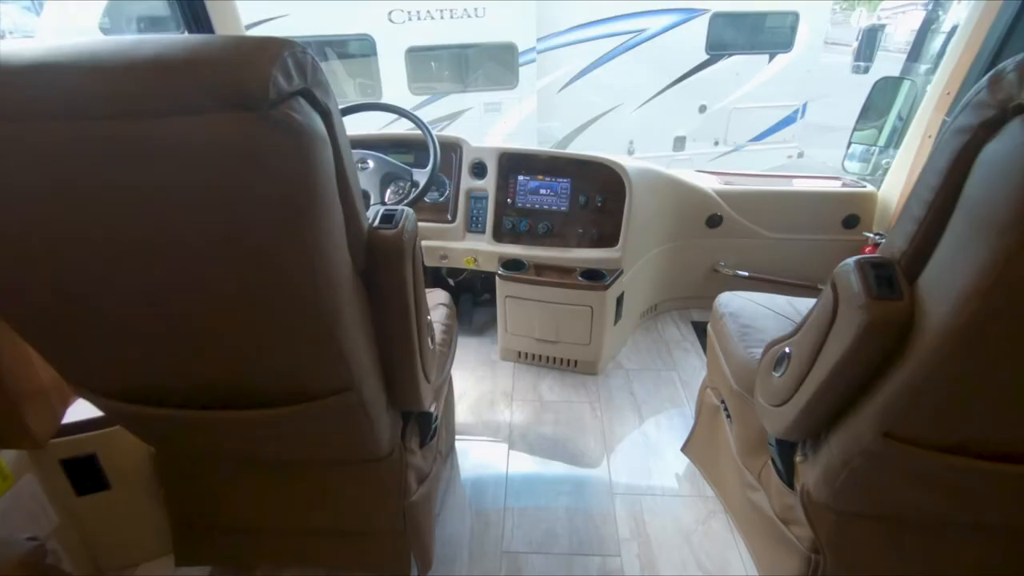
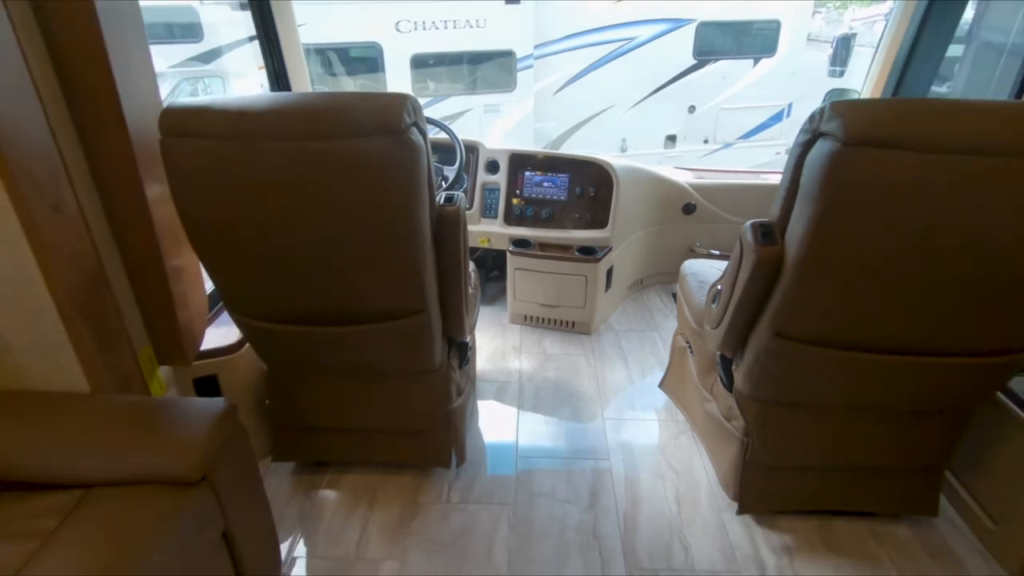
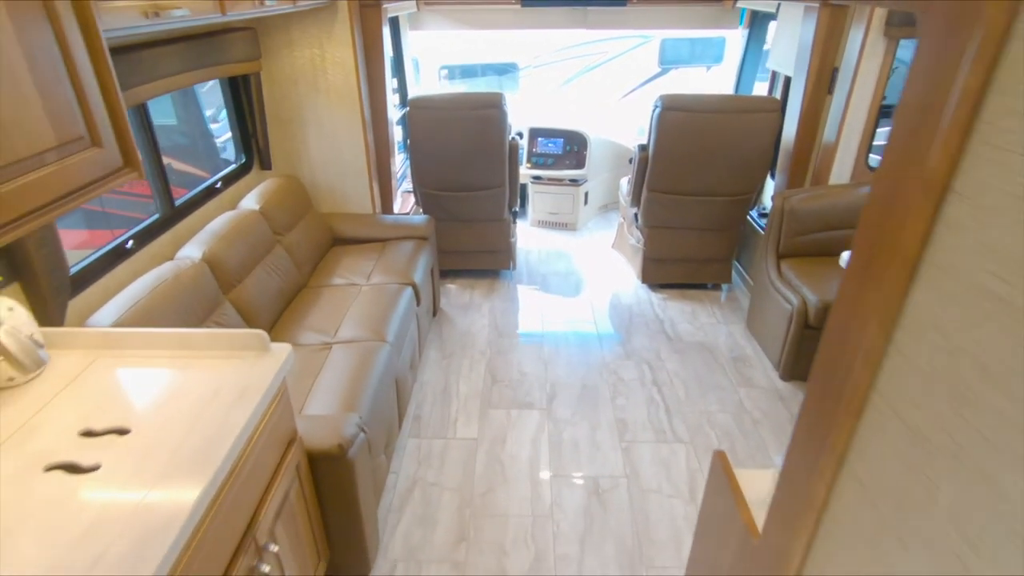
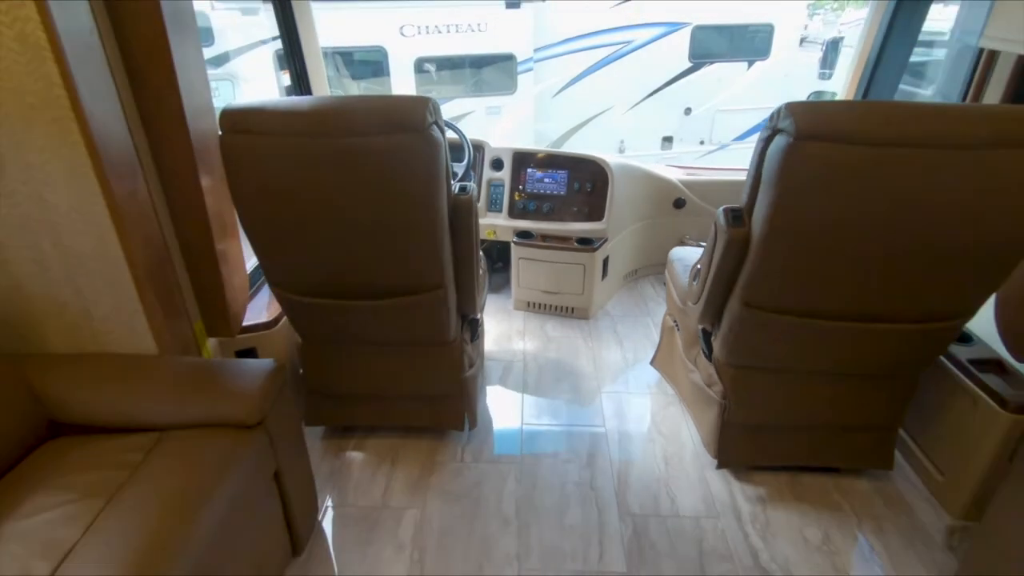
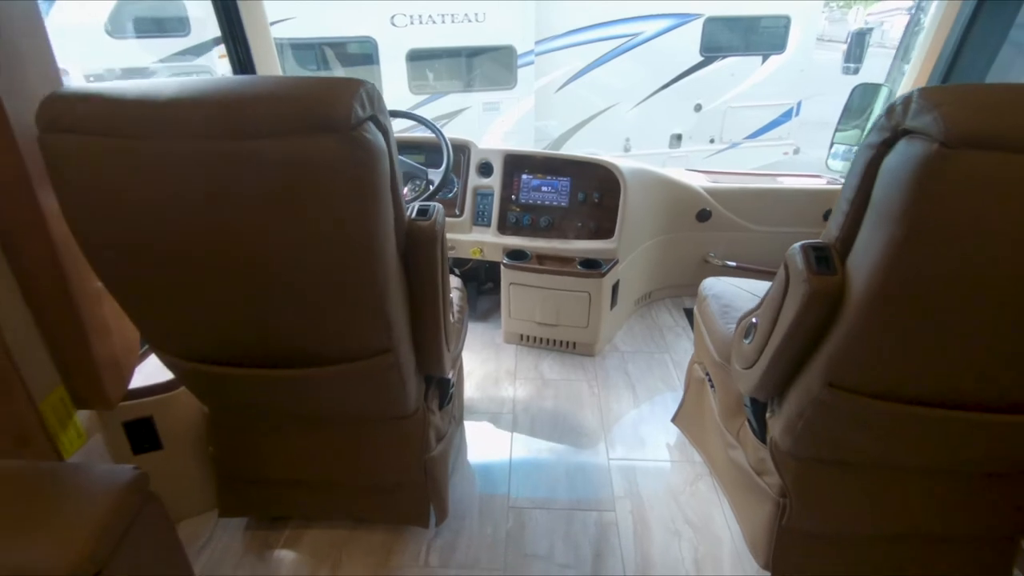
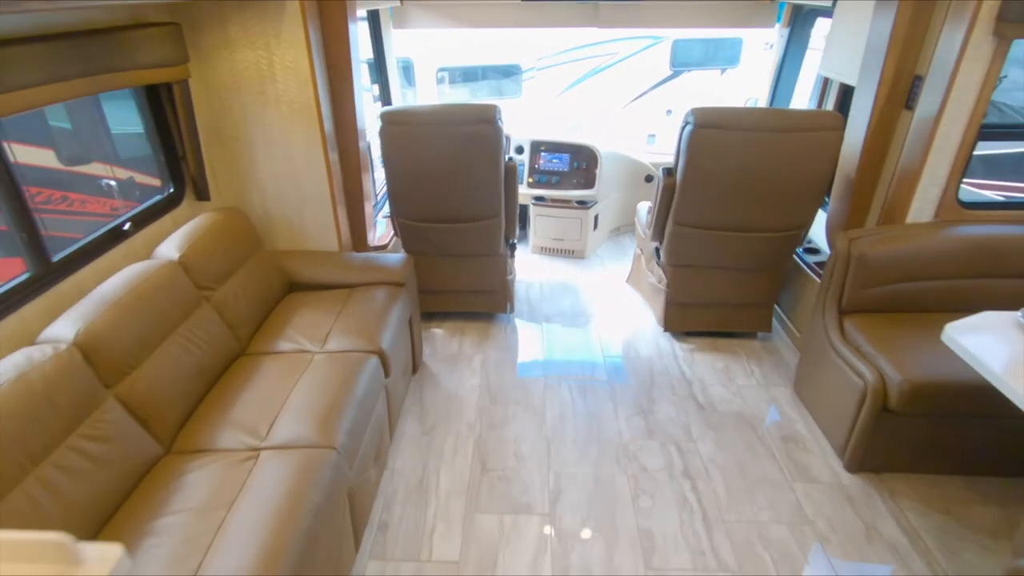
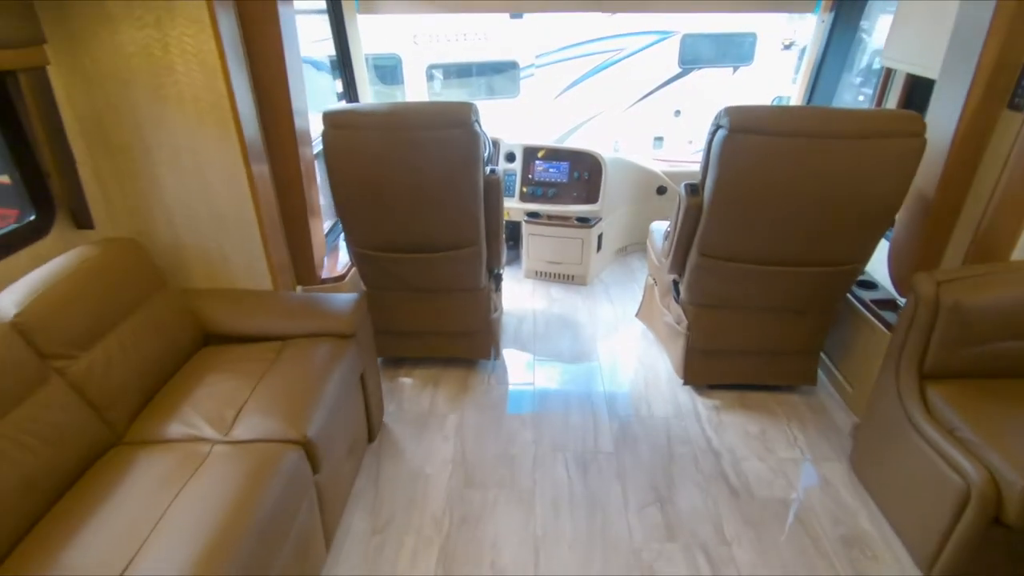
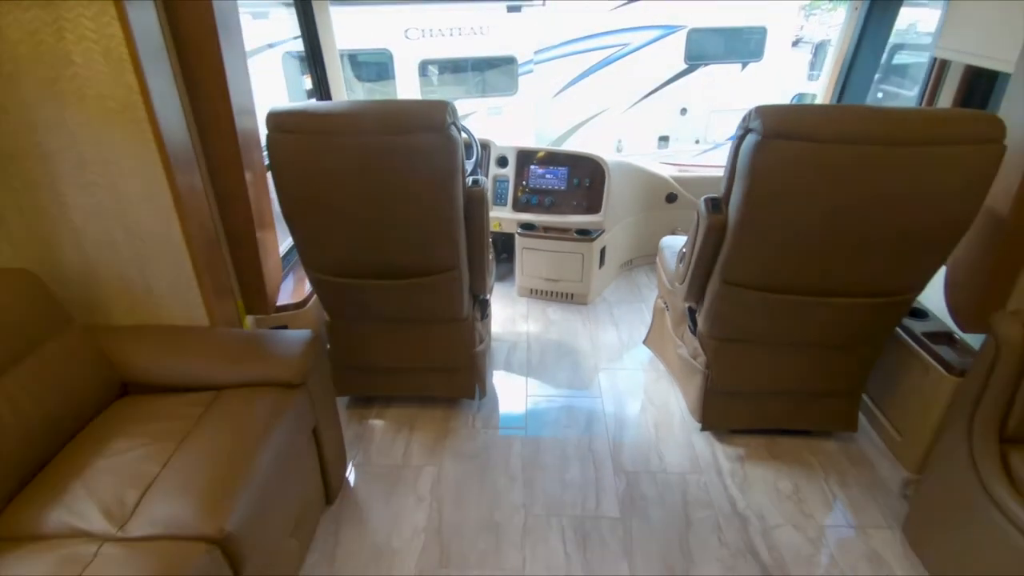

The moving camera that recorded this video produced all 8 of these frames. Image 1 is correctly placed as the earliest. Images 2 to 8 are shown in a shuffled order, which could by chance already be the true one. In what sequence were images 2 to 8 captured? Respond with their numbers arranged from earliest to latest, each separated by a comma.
5, 2, 4, 8, 7, 6, 3
